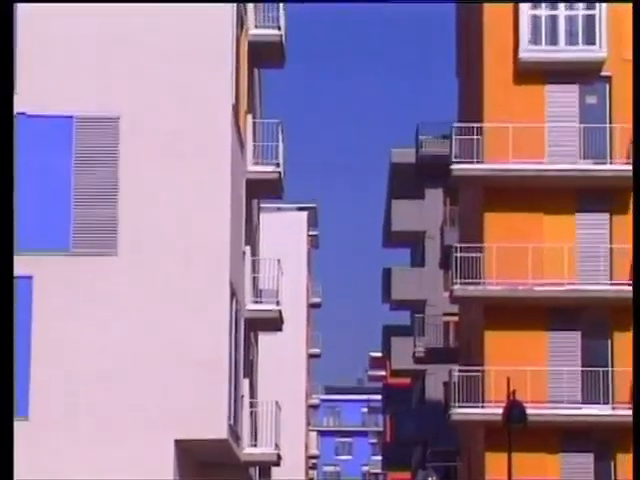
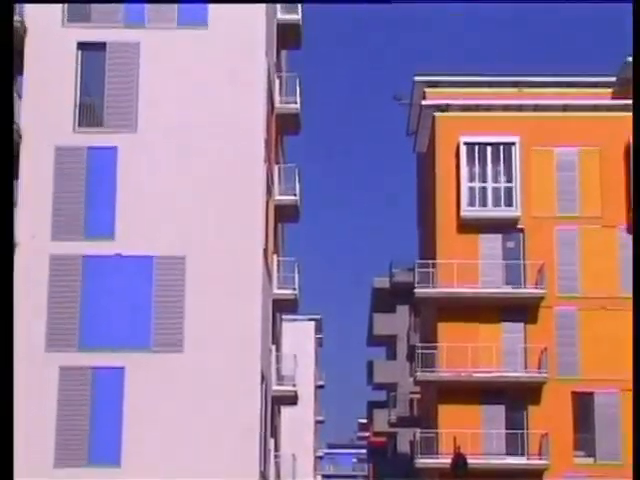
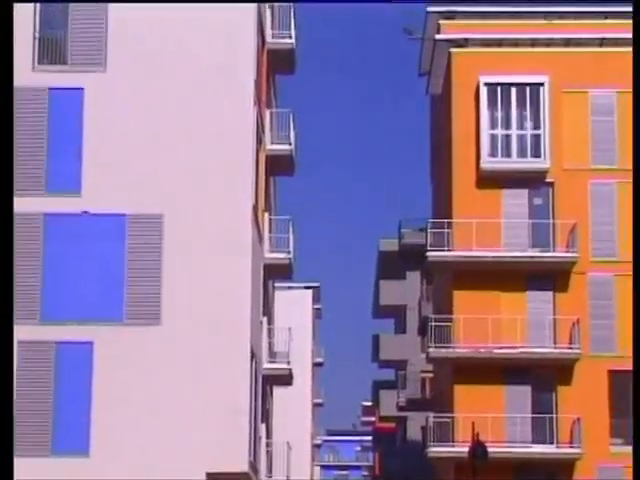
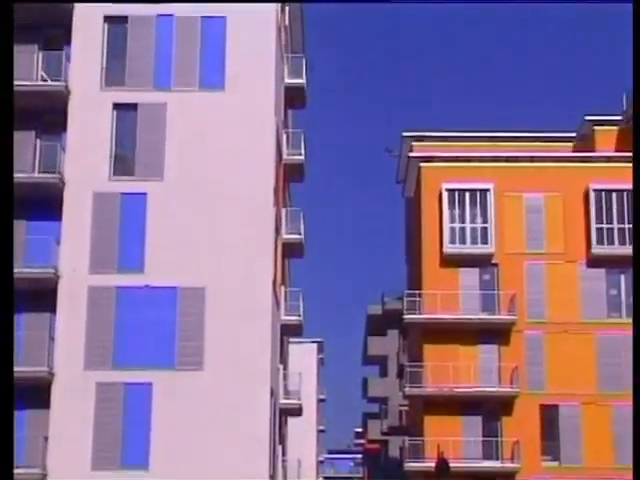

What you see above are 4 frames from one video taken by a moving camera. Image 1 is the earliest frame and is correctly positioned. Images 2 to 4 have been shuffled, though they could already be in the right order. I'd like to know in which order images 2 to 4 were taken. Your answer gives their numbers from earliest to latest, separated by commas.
3, 2, 4
